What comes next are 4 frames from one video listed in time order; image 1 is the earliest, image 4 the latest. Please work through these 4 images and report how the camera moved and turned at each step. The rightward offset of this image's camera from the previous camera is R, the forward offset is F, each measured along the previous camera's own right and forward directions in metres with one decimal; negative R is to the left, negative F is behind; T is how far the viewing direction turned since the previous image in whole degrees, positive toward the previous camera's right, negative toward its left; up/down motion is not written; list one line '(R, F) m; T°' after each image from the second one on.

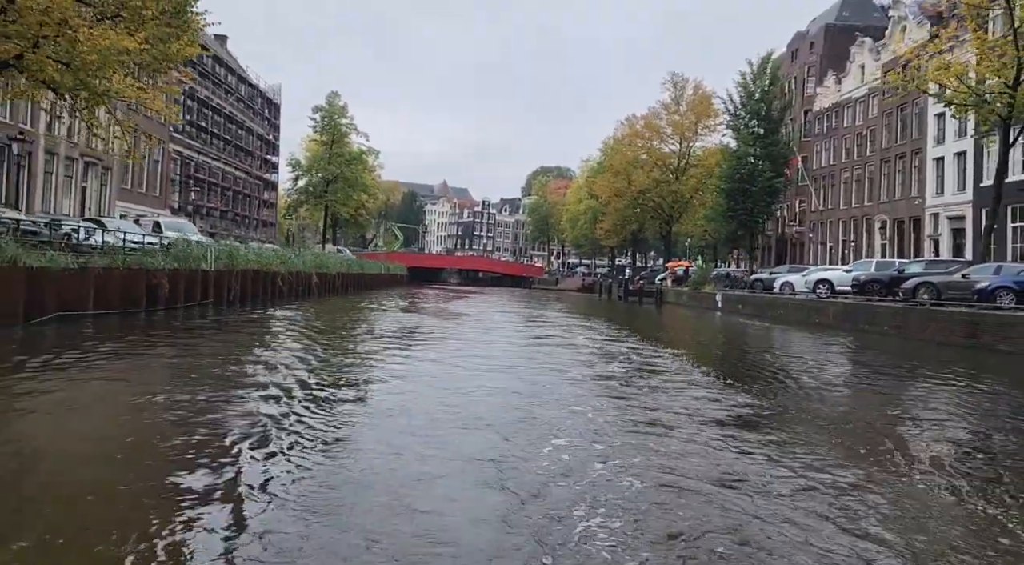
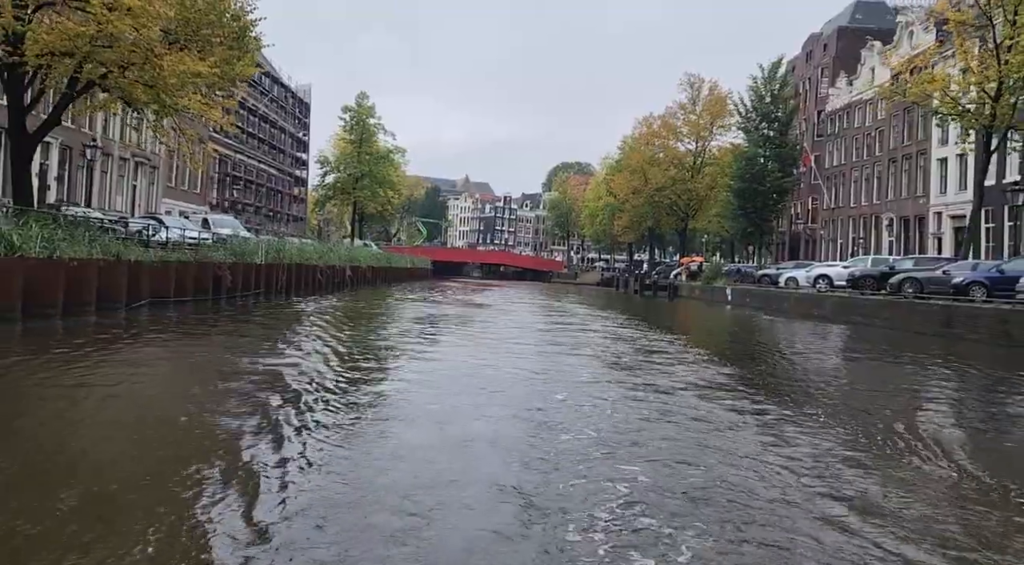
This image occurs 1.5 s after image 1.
(0.0, -2.0) m; -2°
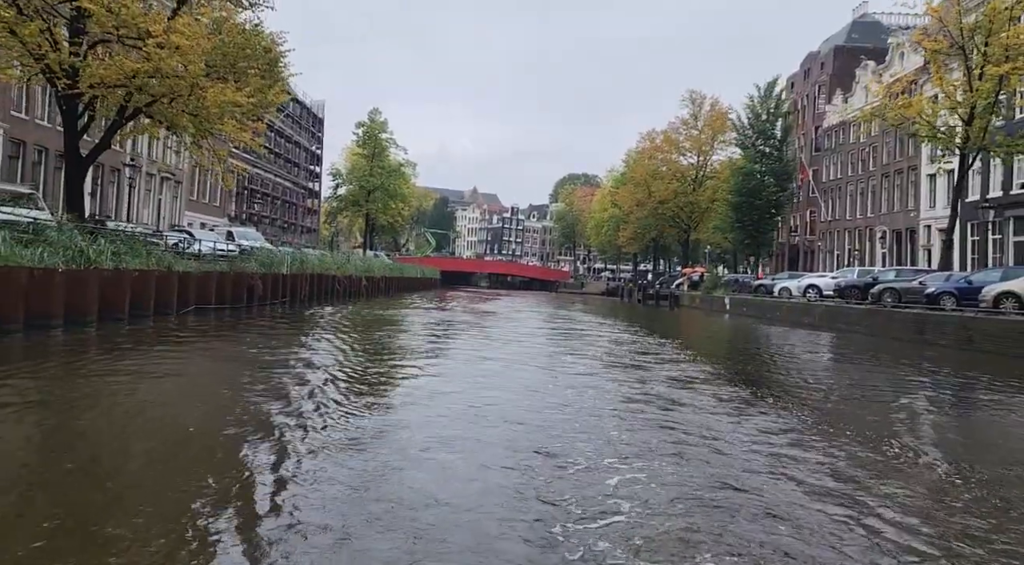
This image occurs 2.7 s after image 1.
(0.0, -1.6) m; -1°
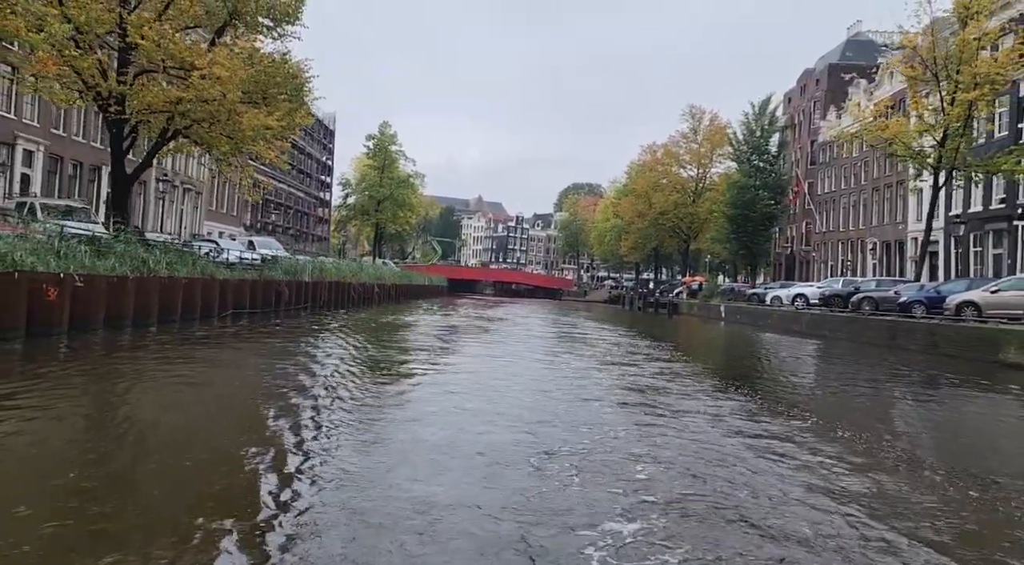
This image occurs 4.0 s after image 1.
(0.0, -1.7) m; 0°
